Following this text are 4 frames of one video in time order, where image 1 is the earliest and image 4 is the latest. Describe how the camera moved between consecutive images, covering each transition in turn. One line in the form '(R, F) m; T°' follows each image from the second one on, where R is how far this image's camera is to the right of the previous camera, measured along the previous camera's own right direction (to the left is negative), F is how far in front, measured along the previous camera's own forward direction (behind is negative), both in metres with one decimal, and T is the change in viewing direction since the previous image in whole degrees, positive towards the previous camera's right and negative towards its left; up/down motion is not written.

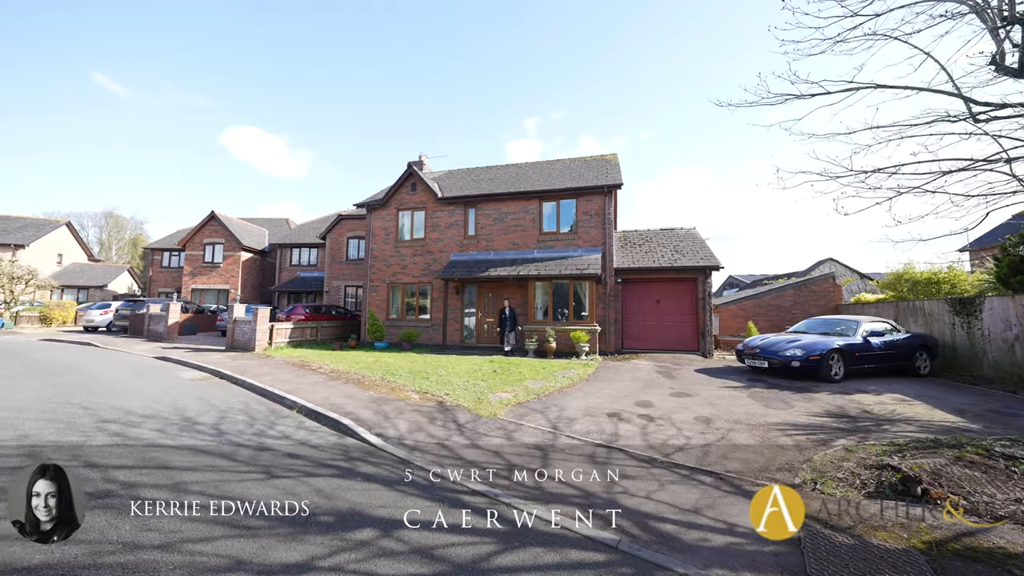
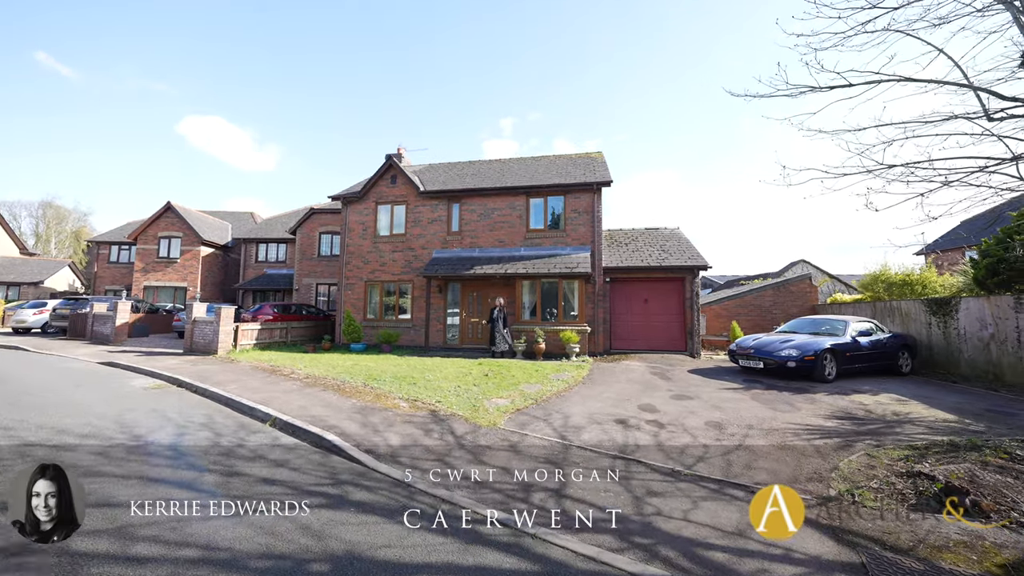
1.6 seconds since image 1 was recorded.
(-0.4, +0.6) m; +4°
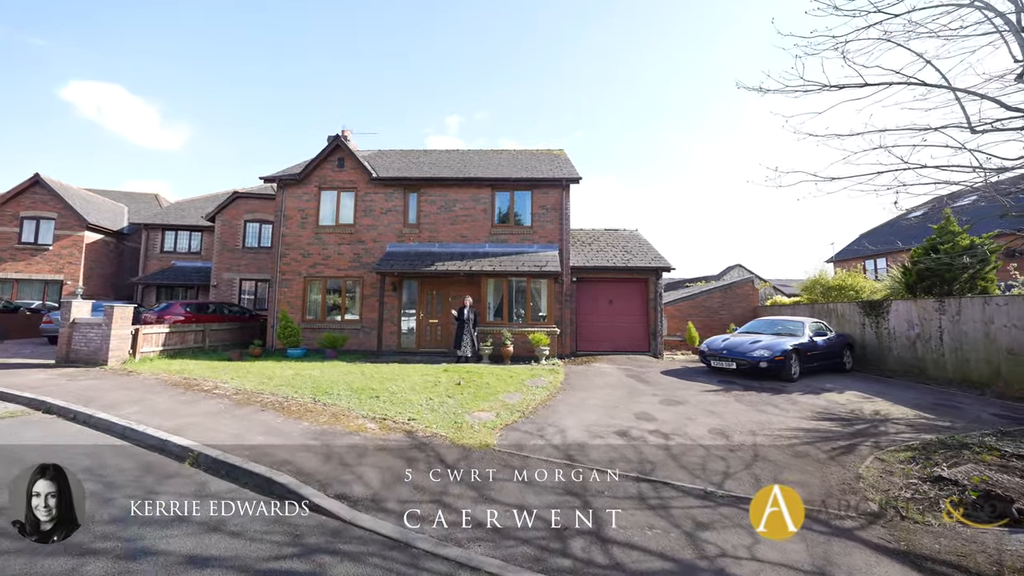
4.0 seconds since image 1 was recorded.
(-0.8, +1.0) m; +9°
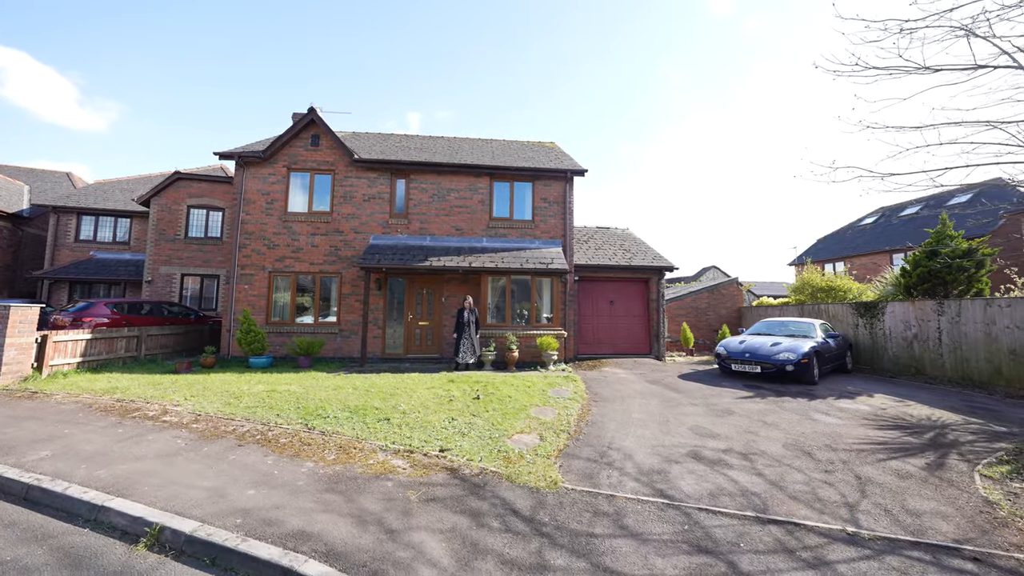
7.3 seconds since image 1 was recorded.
(-1.1, +1.2) m; +6°
